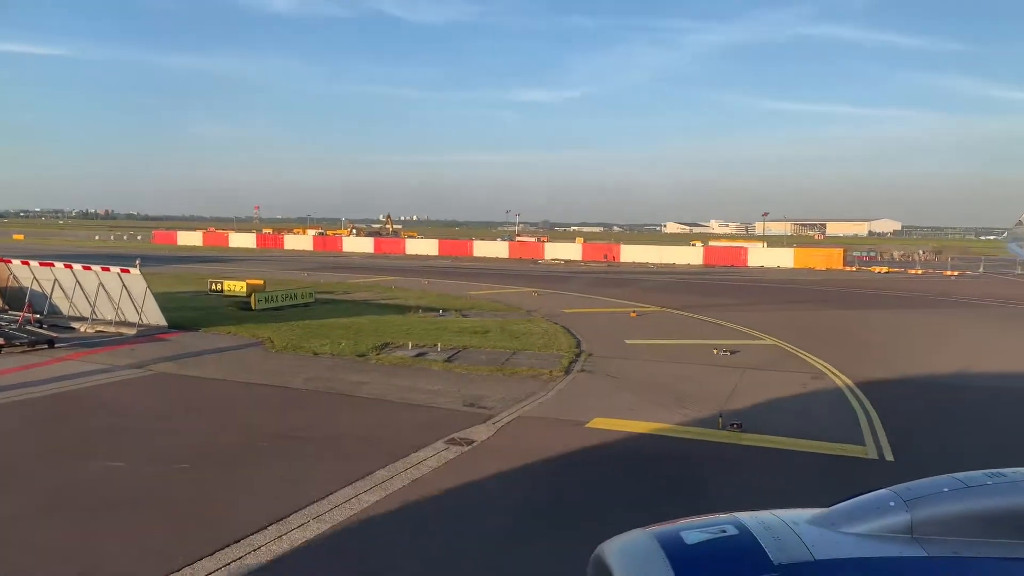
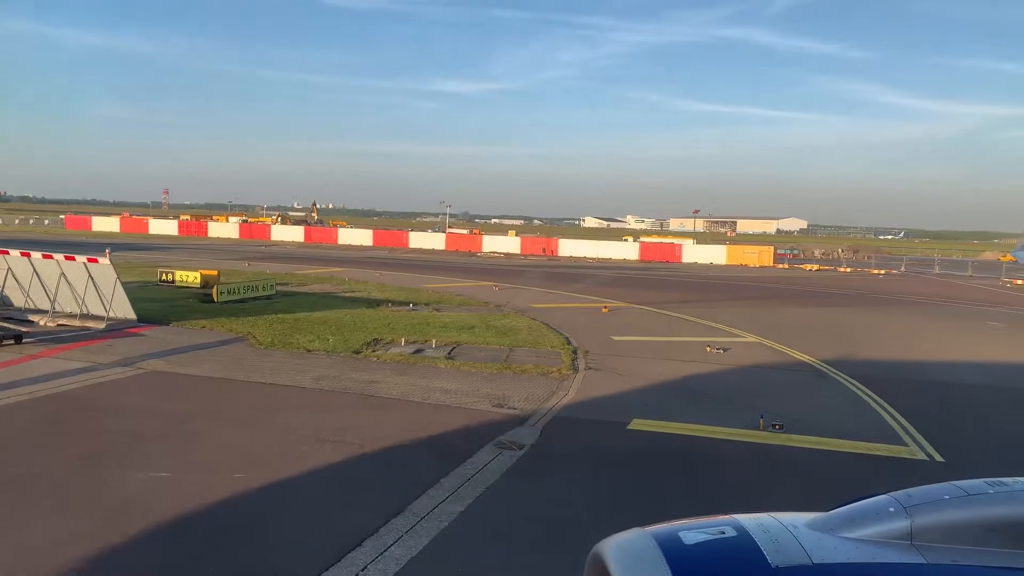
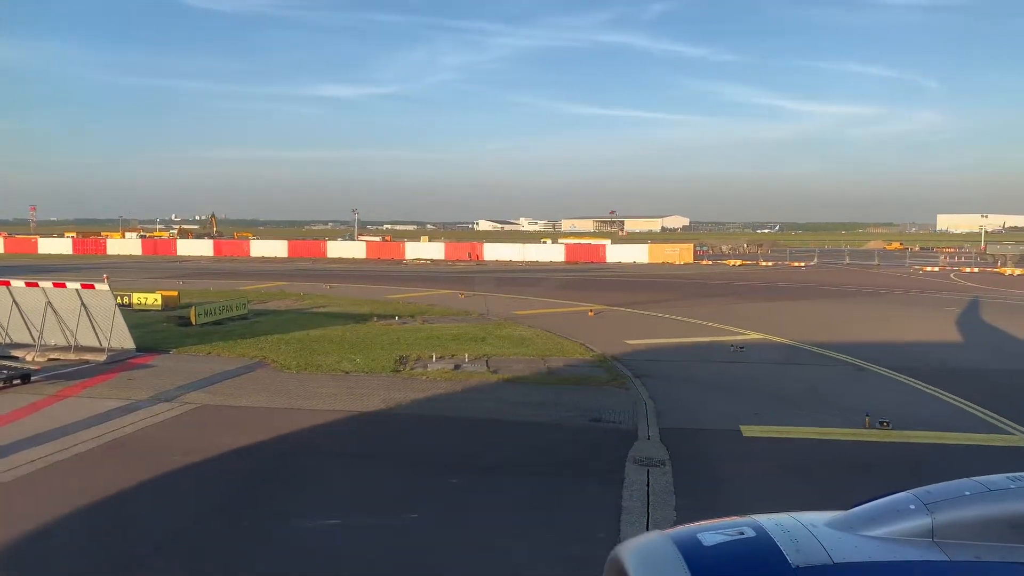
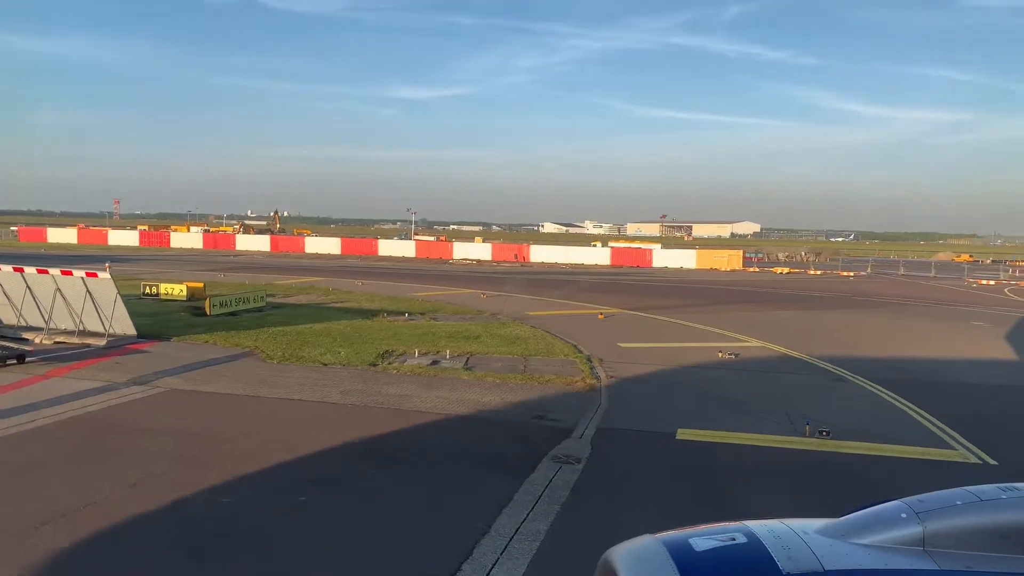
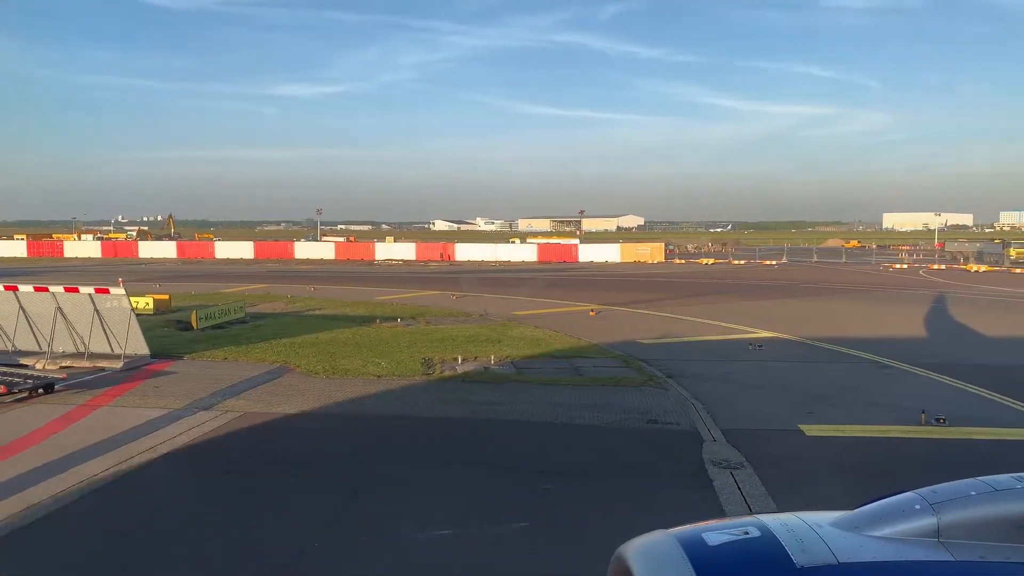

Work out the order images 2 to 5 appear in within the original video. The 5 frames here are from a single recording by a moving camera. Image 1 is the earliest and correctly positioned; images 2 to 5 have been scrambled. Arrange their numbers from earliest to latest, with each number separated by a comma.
2, 4, 3, 5
